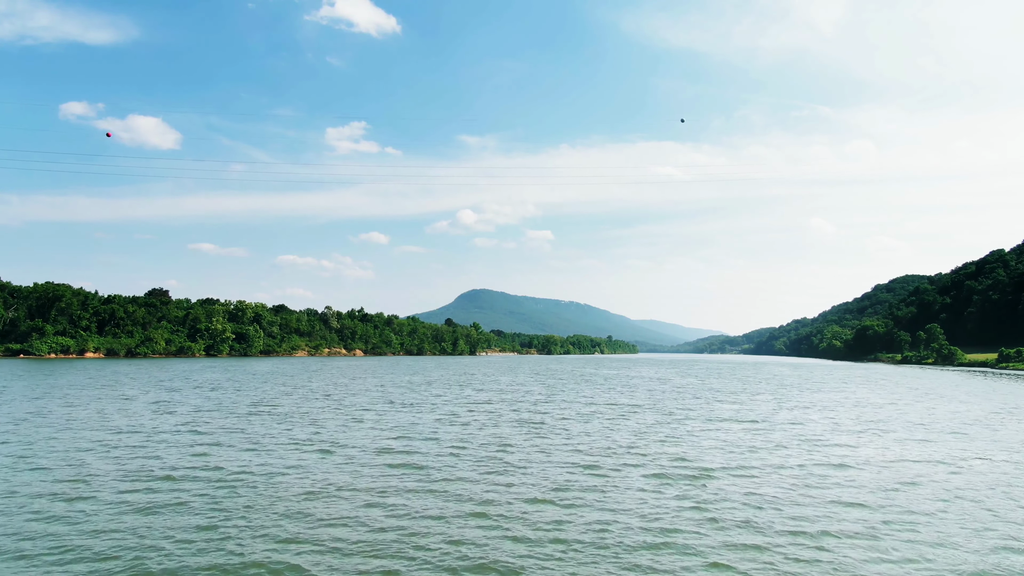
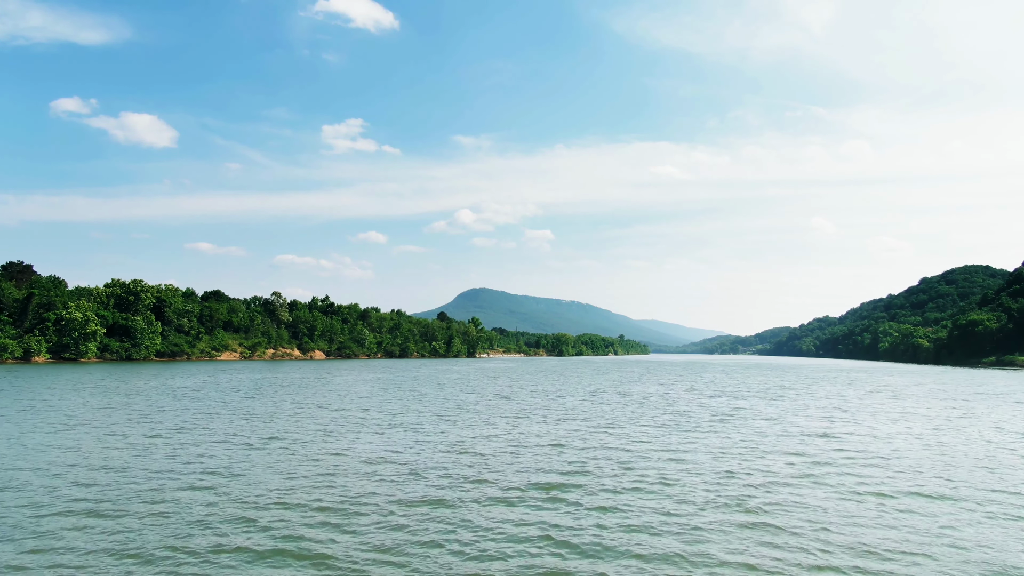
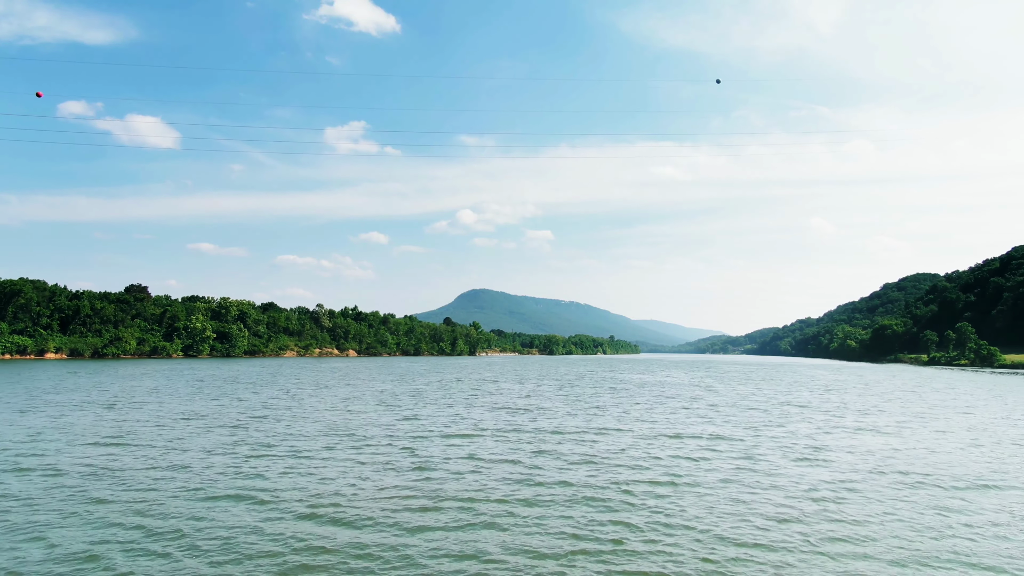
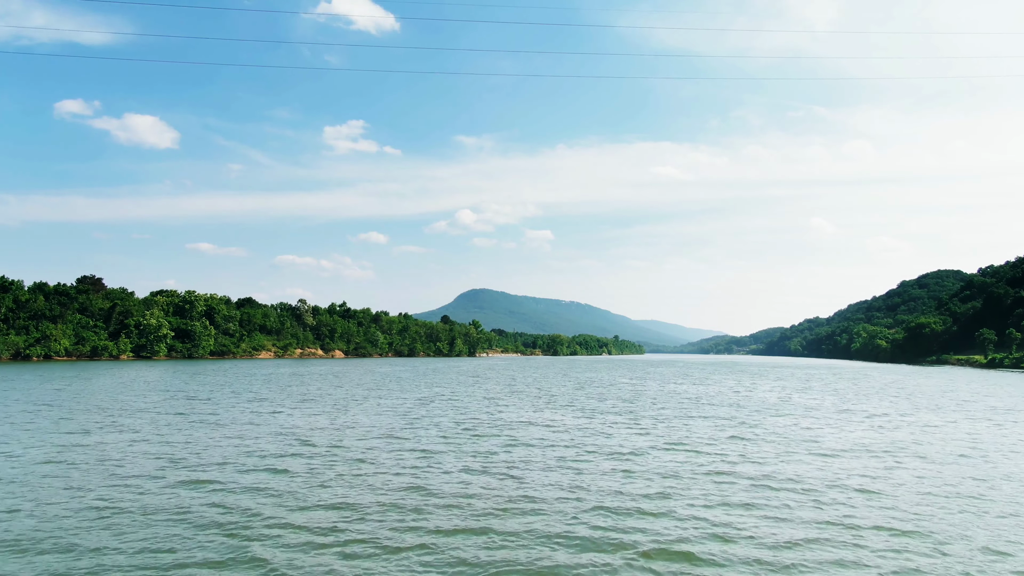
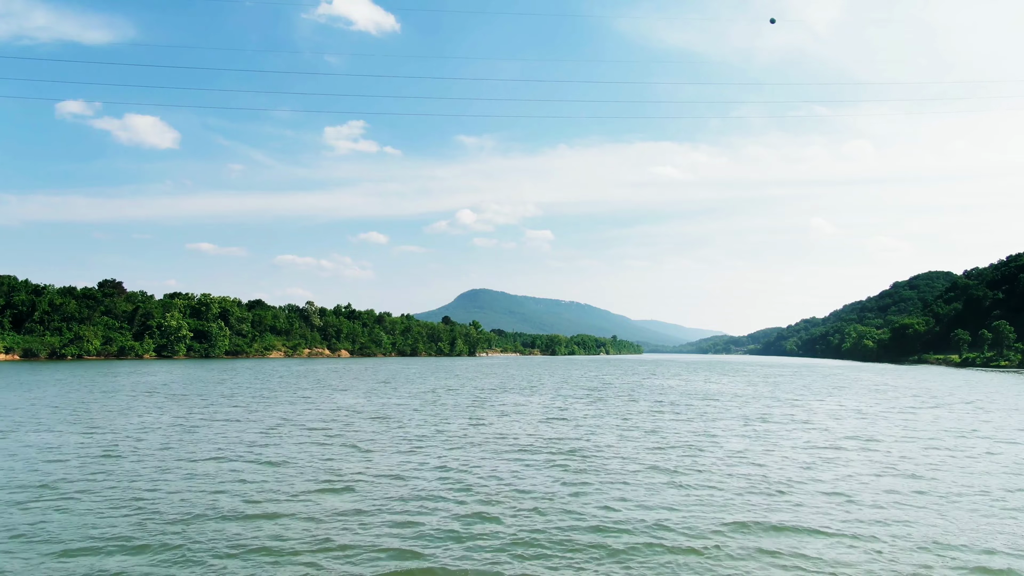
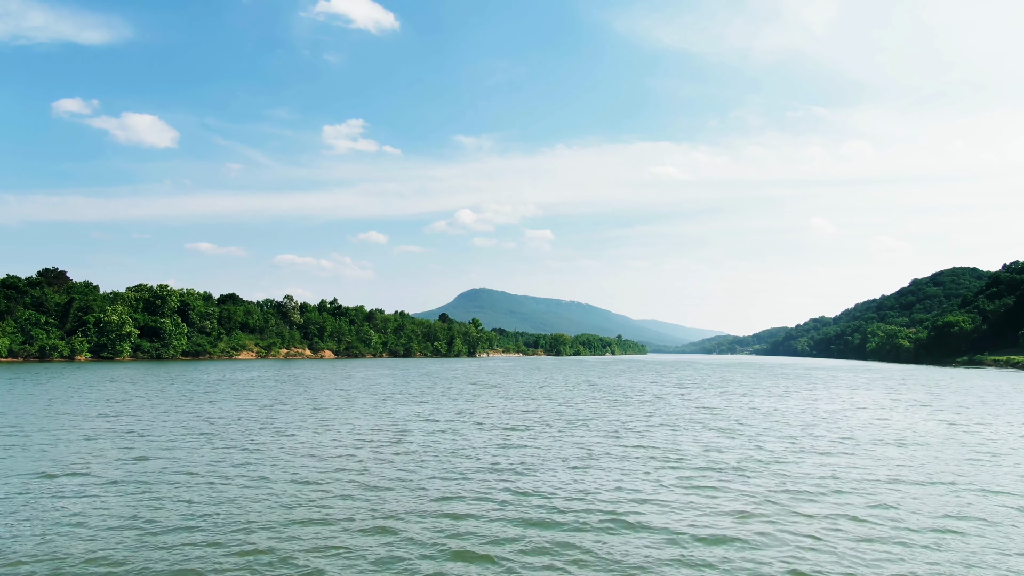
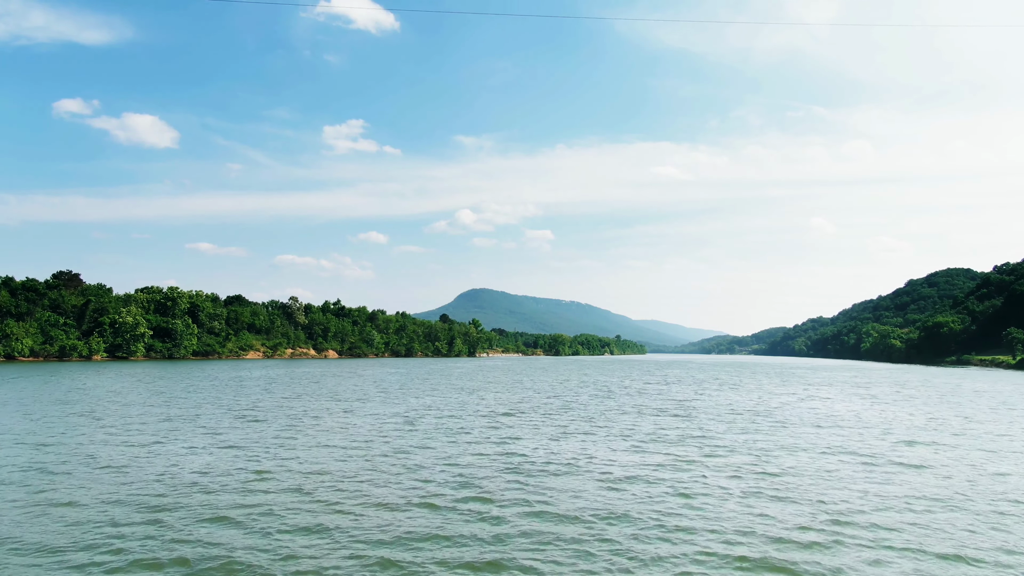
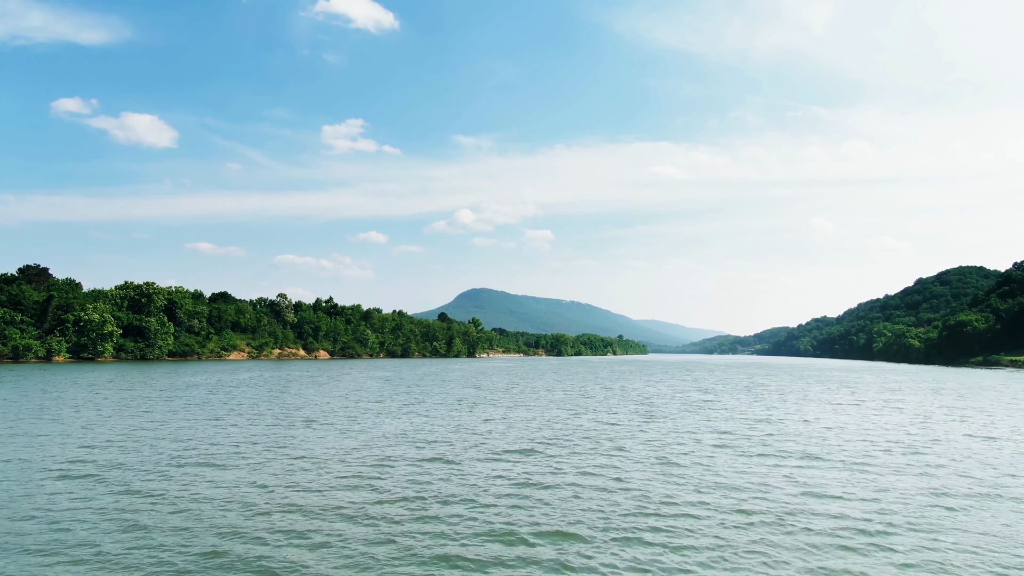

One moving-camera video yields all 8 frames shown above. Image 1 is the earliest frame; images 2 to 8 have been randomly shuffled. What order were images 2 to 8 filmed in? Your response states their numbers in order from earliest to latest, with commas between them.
3, 5, 4, 7, 6, 8, 2
